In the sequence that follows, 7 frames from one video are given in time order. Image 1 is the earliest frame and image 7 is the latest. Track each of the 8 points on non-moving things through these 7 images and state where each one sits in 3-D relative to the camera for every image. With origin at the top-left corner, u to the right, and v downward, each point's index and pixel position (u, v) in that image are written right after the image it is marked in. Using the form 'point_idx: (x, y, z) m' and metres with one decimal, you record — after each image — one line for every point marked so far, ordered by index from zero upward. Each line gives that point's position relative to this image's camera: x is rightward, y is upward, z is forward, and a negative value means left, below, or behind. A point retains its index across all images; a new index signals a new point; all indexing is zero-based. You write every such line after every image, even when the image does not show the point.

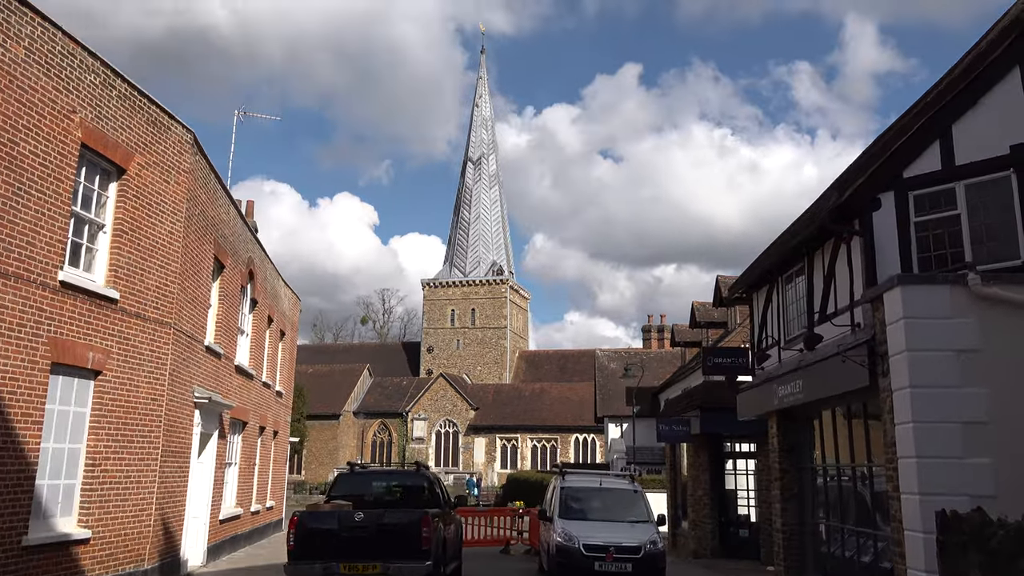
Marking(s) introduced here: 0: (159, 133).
0: (-4.6, +2.0, +11.3) m
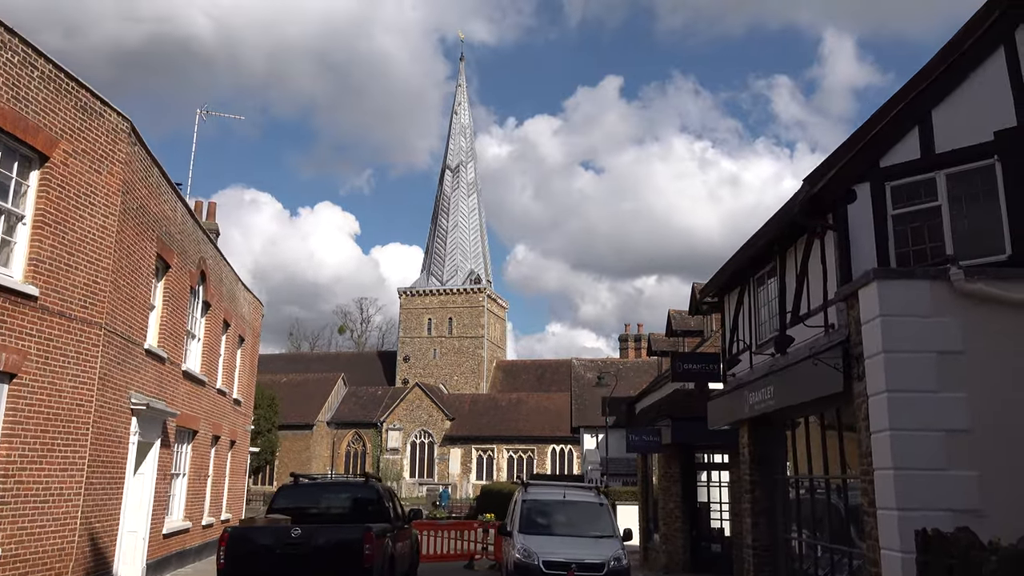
0: (-5.1, +2.1, +10.5) m
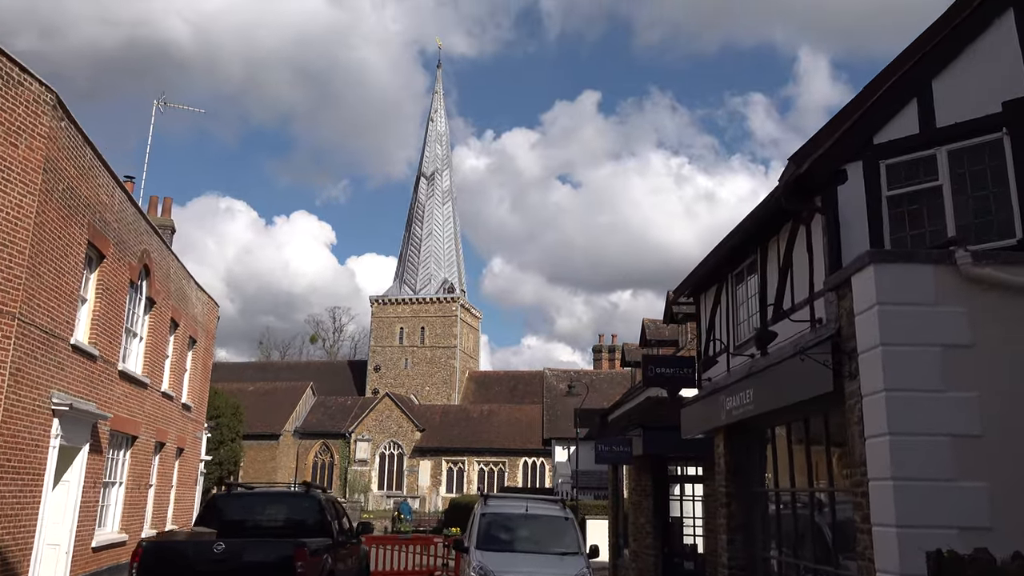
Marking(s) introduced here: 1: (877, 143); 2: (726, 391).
0: (-5.6, +2.2, +9.5) m
1: (+3.0, +1.2, +7.1) m
2: (+2.4, -1.2, +9.7) m
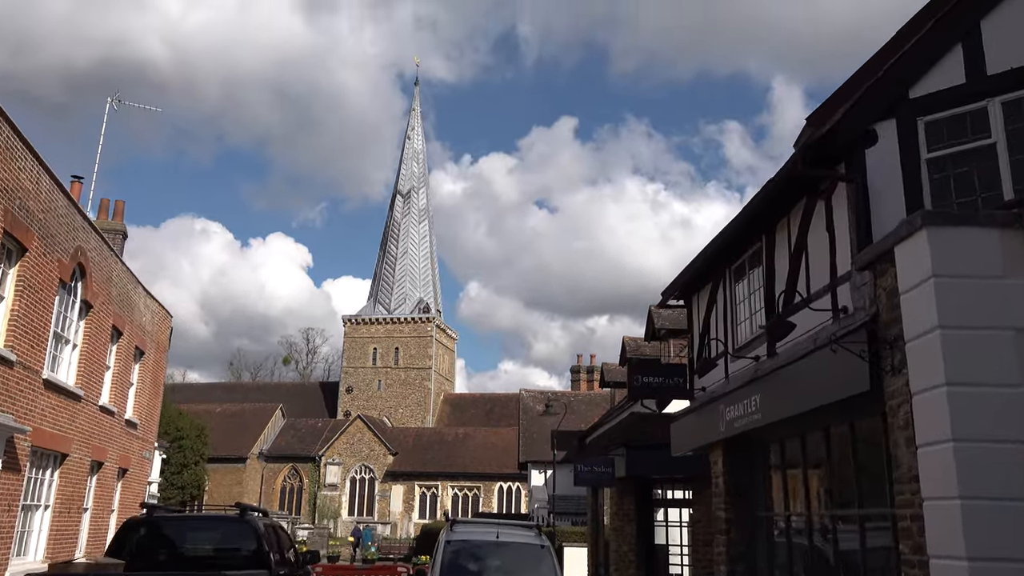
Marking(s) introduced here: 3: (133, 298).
0: (-5.9, +2.3, +8.2) m
1: (+2.8, +1.3, +6.0) m
2: (+2.1, -1.1, +8.5) m
3: (-7.6, -0.2, +17.3) m
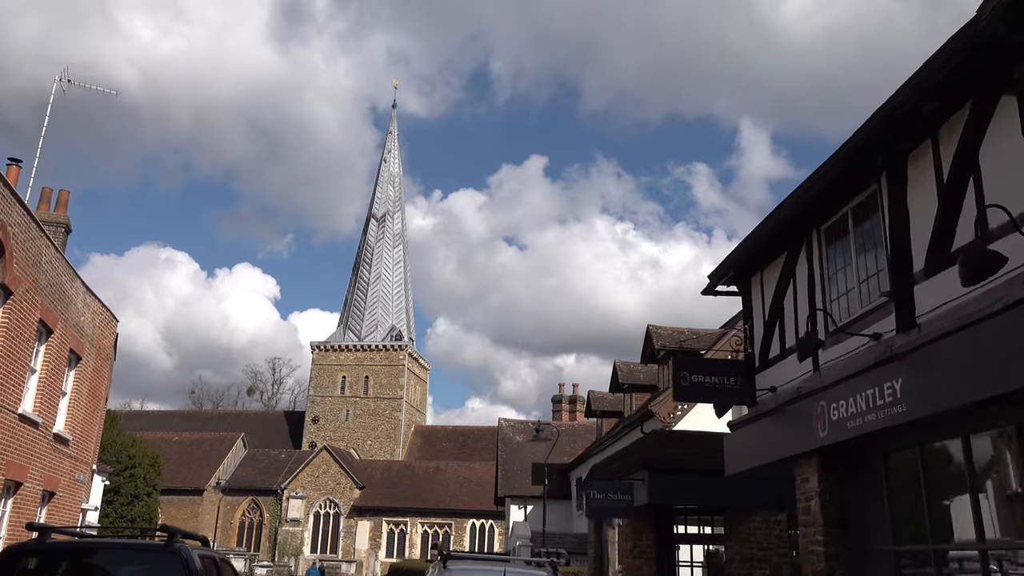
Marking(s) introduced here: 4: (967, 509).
0: (-5.6, +2.8, +6.0) m
1: (+3.1, +1.7, +4.0) m
2: (+2.3, -0.8, +6.4) m
3: (-7.7, -0.1, +14.9) m
4: (+2.7, -1.3, +5.2) m
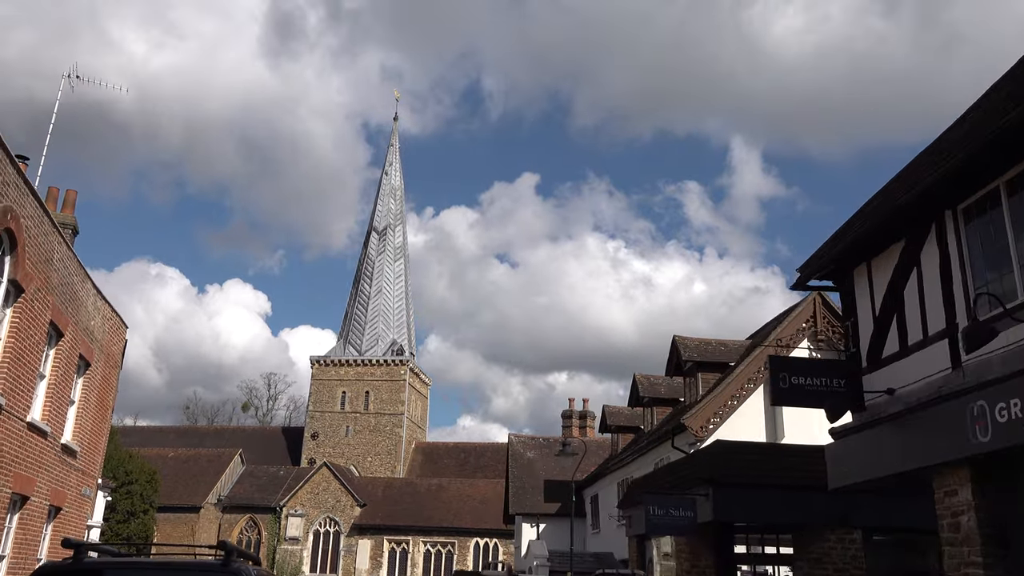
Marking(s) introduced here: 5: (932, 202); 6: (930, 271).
0: (-4.8, +3.0, +5.2) m
1: (+3.9, +1.9, +3.3) m
2: (+3.0, -0.7, +5.6) m
3: (-7.0, -0.1, +14.0) m
4: (+3.5, -1.2, +4.3) m
5: (+3.2, +0.6, +6.5) m
6: (+3.2, +0.1, +6.7) m
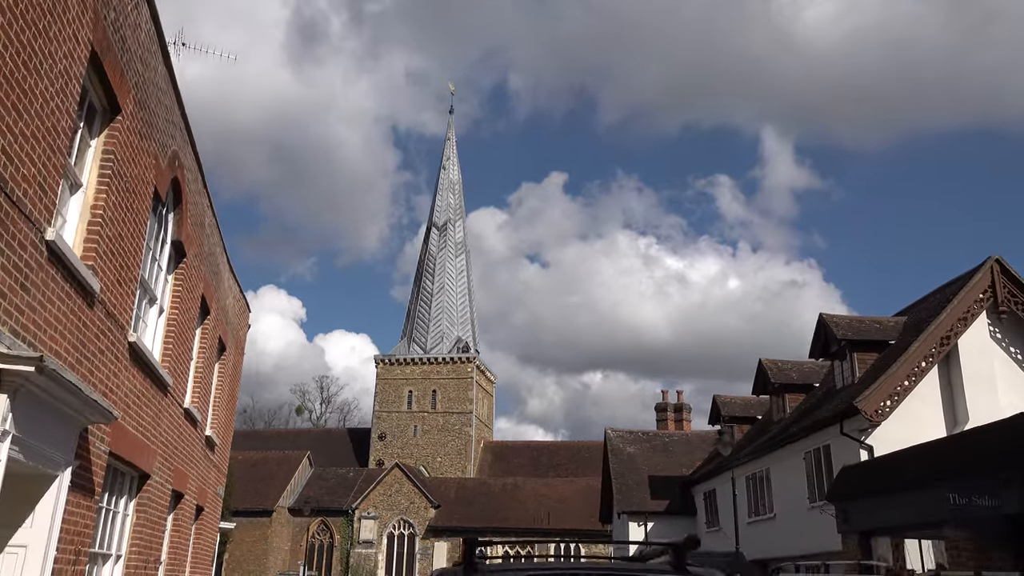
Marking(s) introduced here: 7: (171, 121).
0: (-2.4, +3.4, +3.5) m
1: (+6.2, +2.5, +1.3) m
2: (+5.5, 0.0, +3.6) m
3: (-4.2, +0.3, +12.4) m
4: (+5.9, -0.5, +2.3) m
5: (+5.7, +1.3, +4.6) m
6: (+5.7, +0.8, +4.7) m
7: (-3.3, +1.7, +8.4) m
